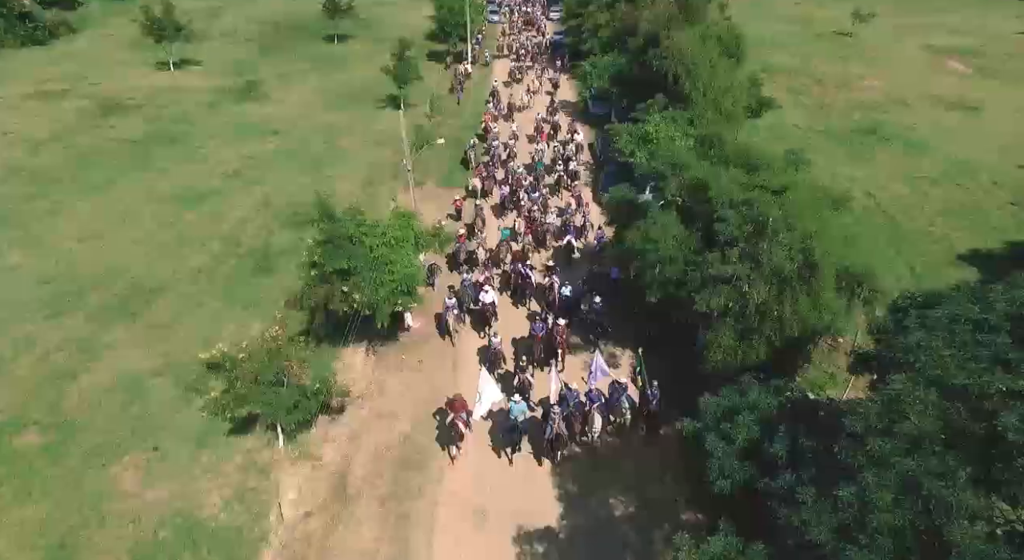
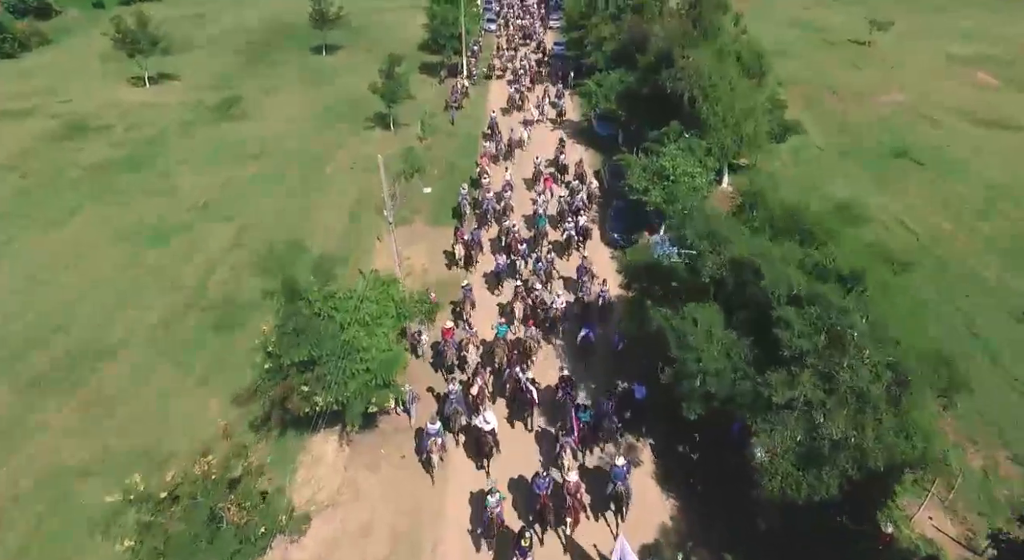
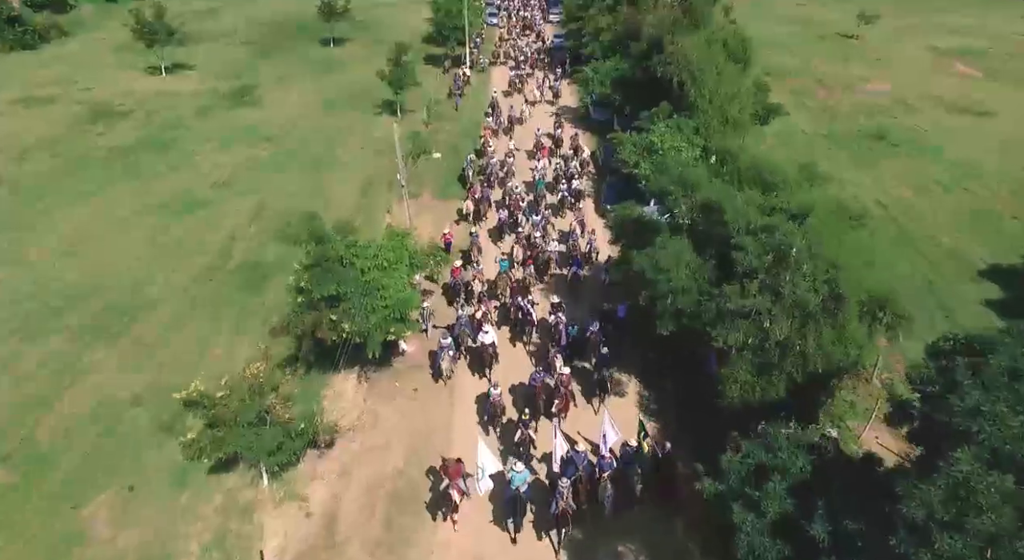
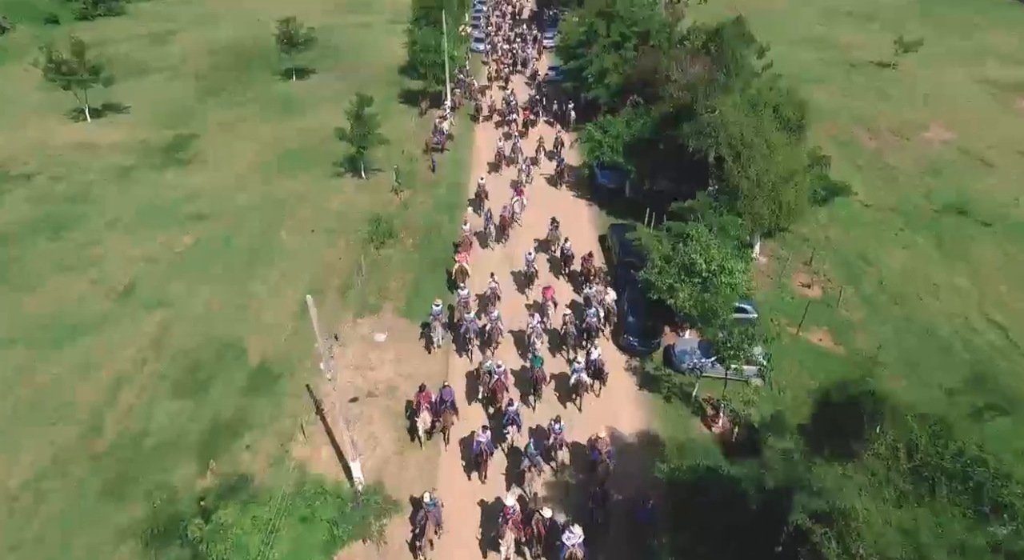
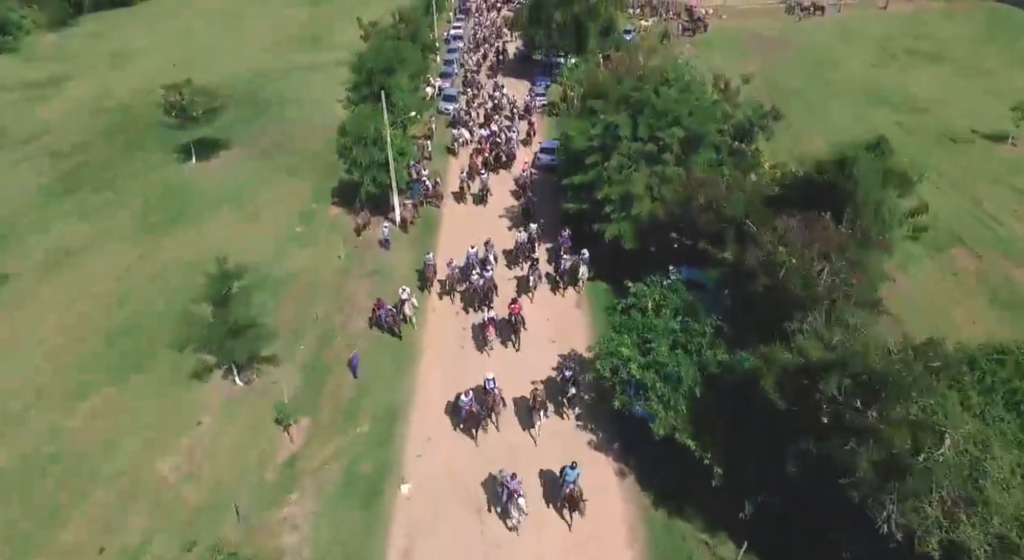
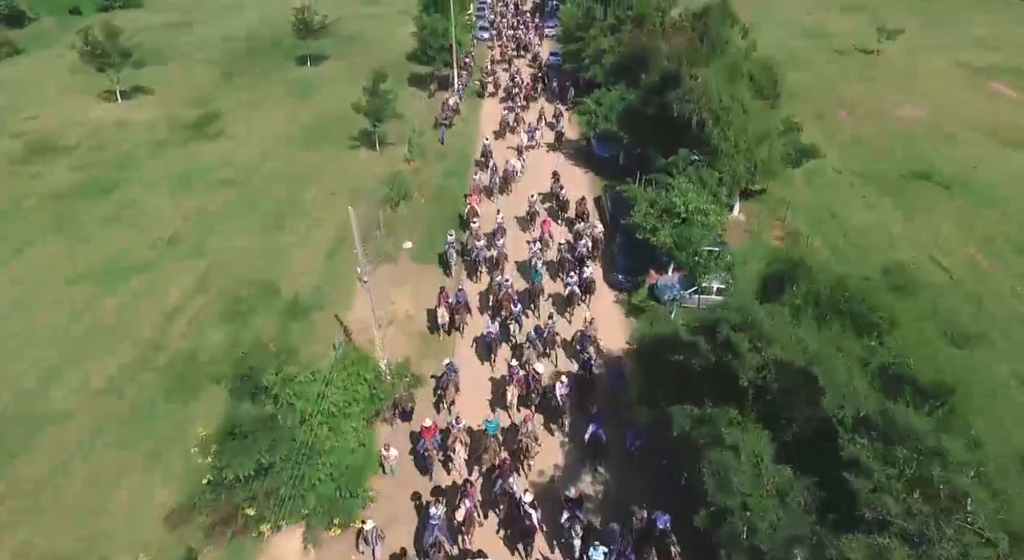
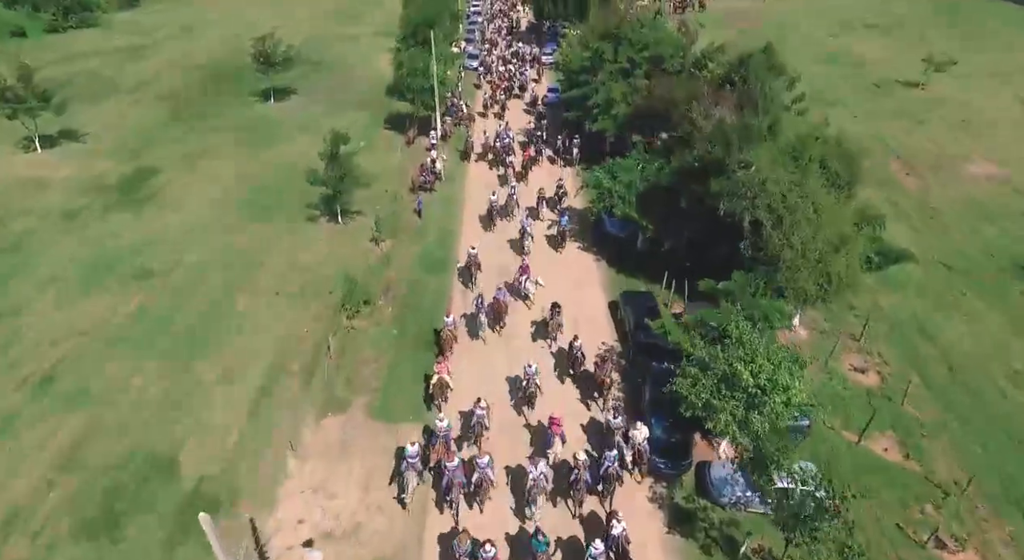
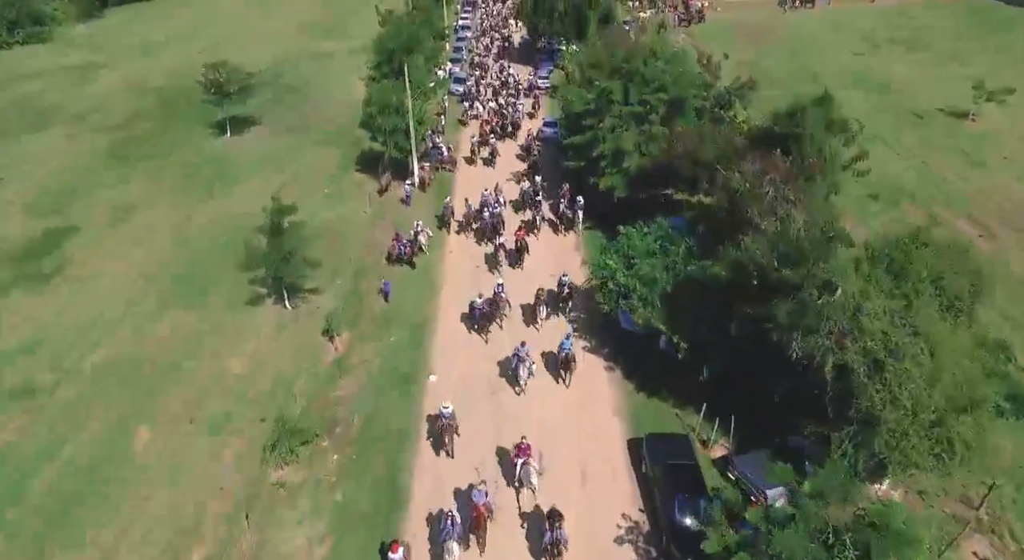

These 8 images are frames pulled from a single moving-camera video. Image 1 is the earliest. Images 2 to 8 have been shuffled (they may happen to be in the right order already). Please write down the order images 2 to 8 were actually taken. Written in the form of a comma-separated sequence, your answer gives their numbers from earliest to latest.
3, 2, 6, 4, 7, 8, 5
